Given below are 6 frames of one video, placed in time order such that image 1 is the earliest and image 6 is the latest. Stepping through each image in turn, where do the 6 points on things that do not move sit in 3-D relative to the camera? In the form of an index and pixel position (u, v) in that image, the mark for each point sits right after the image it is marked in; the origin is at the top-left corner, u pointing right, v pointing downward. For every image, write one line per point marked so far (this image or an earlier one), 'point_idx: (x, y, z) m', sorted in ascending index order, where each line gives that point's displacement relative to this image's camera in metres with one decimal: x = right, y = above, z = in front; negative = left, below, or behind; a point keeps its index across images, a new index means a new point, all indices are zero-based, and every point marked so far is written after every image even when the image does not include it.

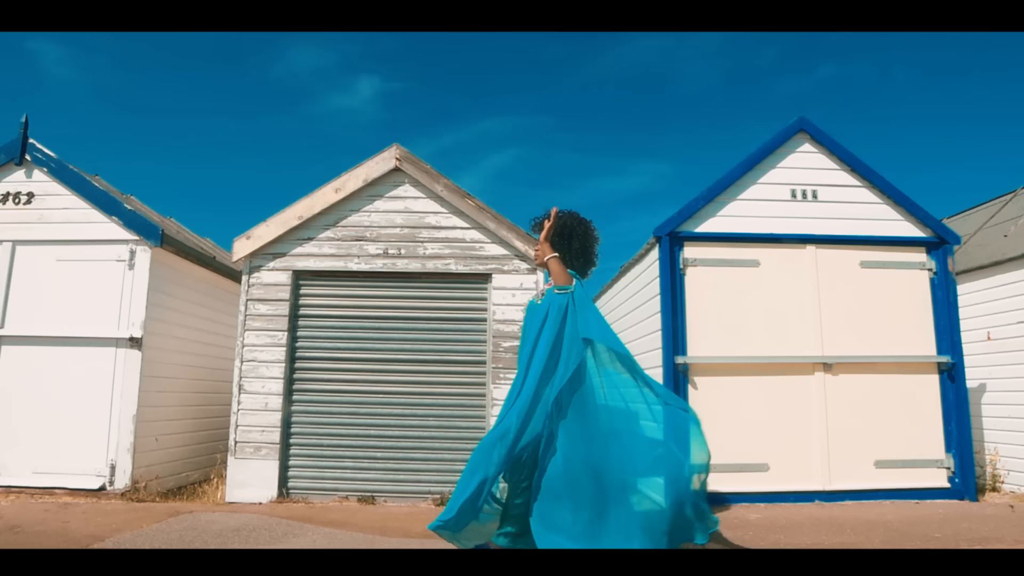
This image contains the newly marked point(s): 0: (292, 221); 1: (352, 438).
0: (-2.1, +0.6, +6.3) m
1: (-1.5, -1.4, +6.1) m
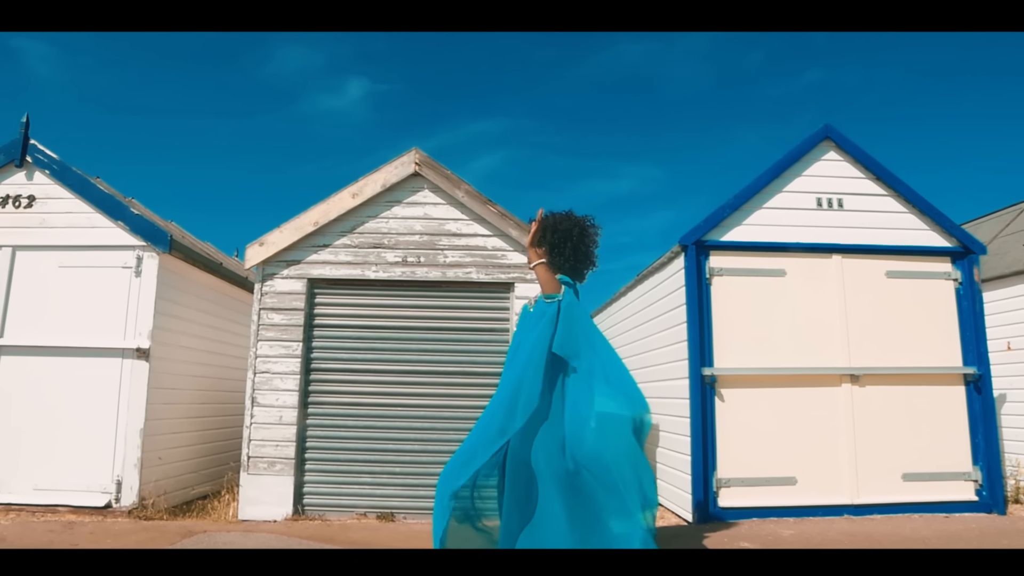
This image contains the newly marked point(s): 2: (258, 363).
0: (-1.9, +0.6, +6.1) m
1: (-1.3, -1.5, +5.9) m
2: (-2.3, -0.7, +6.0) m
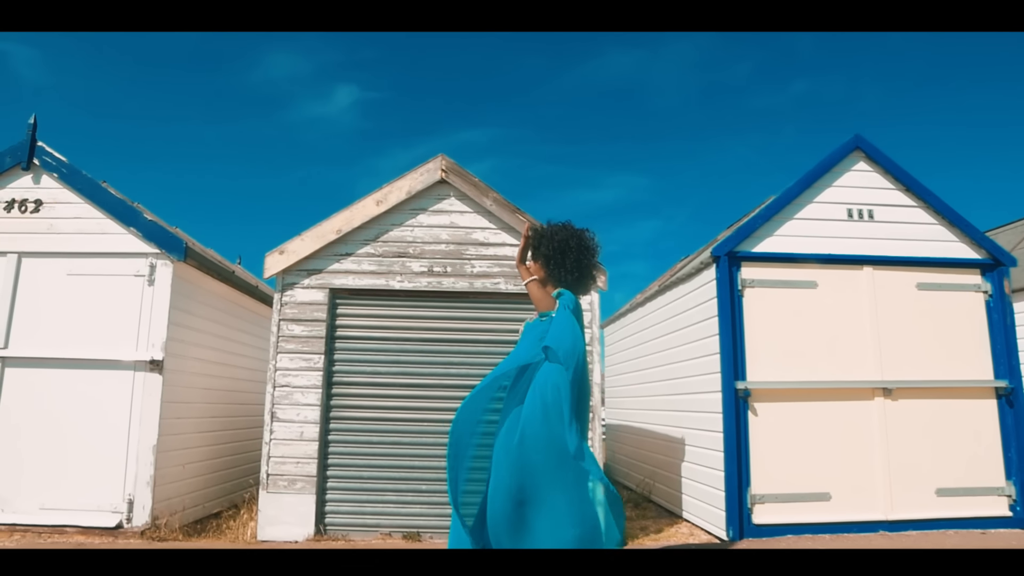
0: (-1.6, +0.5, +5.9) m
1: (-1.0, -1.6, +5.7) m
2: (-2.1, -0.8, +5.7) m
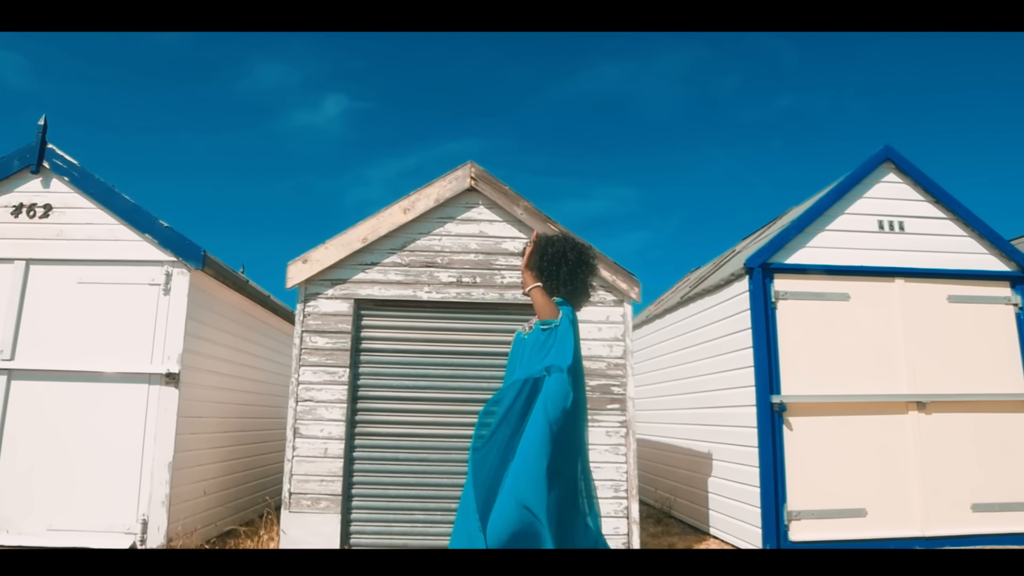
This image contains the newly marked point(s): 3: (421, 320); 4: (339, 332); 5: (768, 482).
0: (-1.4, +0.4, +5.7) m
1: (-0.8, -1.7, +5.5) m
2: (-1.8, -0.9, +5.5) m
3: (-0.8, -0.3, +5.7) m
4: (-1.5, -0.4, +5.6) m
5: (+2.2, -1.7, +5.7) m
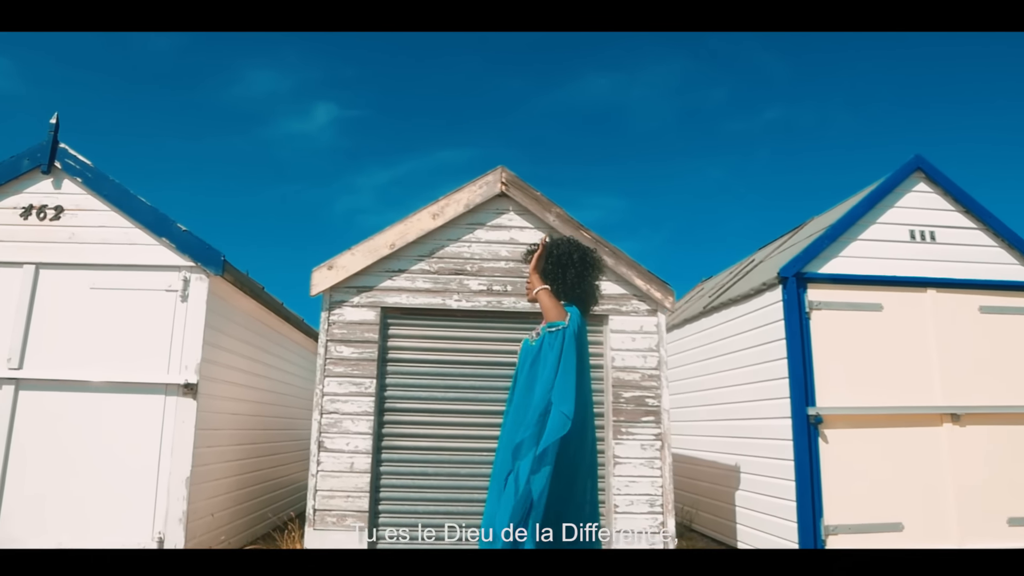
0: (-1.1, +0.3, +5.5) m
1: (-0.5, -1.7, +5.3) m
2: (-1.5, -0.9, +5.3) m
3: (-0.5, -0.3, +5.6) m
4: (-1.2, -0.4, +5.4) m
5: (+2.5, -1.8, +5.6) m
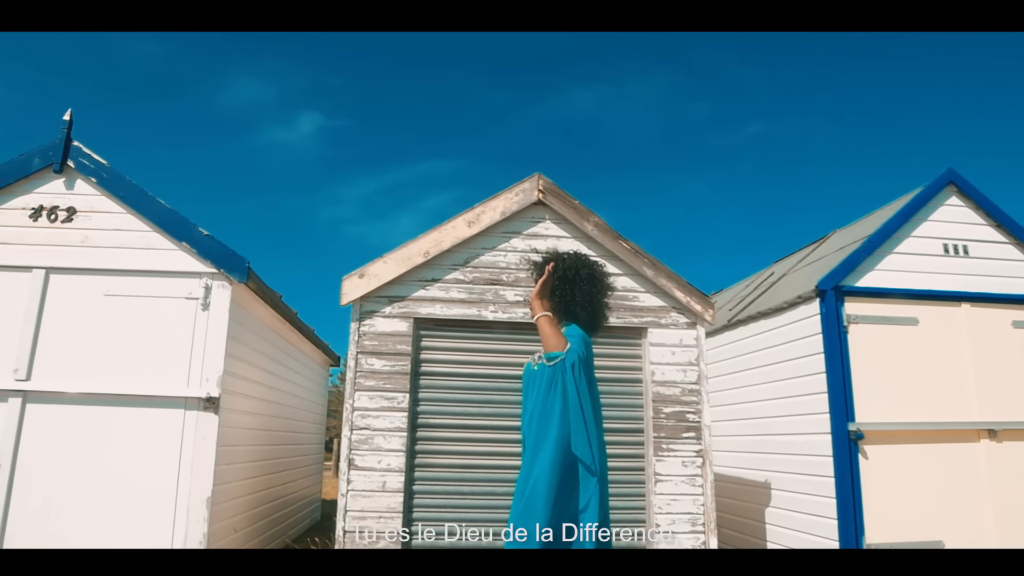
0: (-0.8, +0.2, +5.2) m
1: (-0.2, -1.8, +5.0) m
2: (-1.2, -1.0, +5.0) m
3: (-0.2, -0.4, +5.3) m
4: (-0.9, -0.5, +5.2) m
5: (+2.8, -1.9, +5.5) m
